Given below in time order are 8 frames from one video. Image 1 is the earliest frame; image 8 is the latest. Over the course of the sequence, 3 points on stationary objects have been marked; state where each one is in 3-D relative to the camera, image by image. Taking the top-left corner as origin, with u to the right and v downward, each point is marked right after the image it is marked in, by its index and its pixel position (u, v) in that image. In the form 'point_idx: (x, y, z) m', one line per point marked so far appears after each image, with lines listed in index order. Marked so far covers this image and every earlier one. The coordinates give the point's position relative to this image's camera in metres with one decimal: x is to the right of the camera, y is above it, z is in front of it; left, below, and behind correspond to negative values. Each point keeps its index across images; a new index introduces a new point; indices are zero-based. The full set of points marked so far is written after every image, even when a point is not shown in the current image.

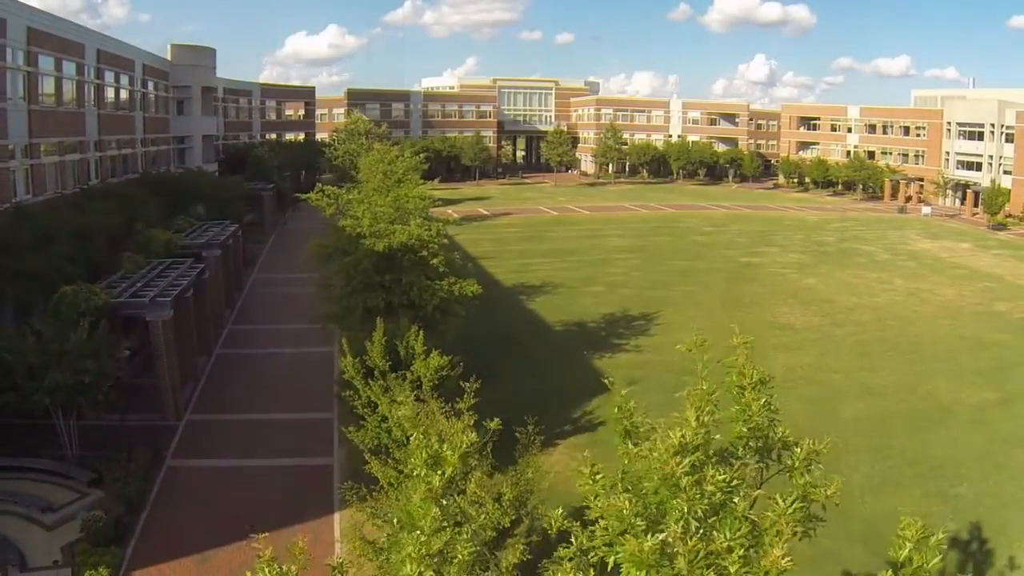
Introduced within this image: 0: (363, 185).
0: (-3.4, +2.4, +20.0) m
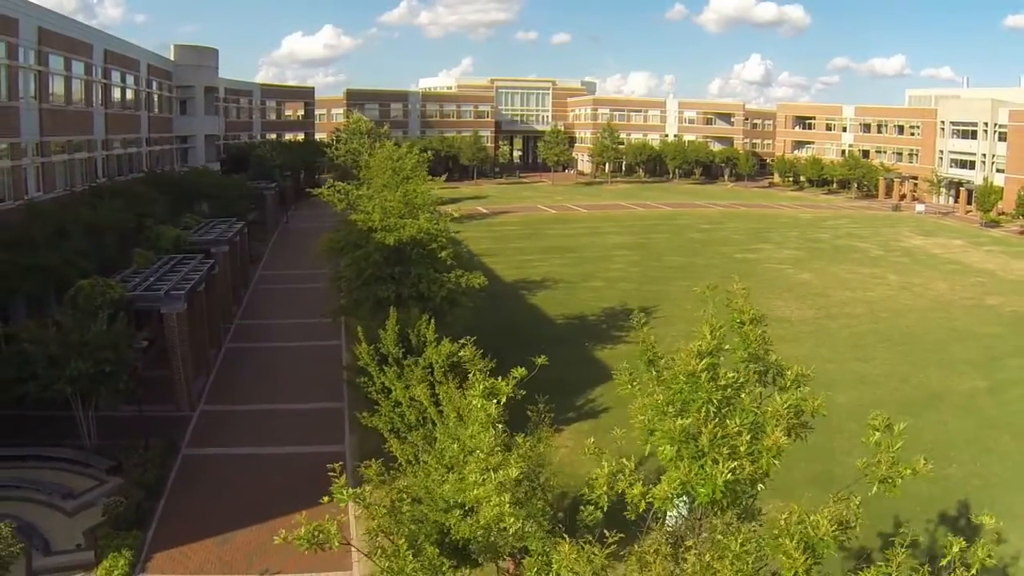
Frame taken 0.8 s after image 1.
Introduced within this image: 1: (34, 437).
0: (-3.3, +2.6, +20.6) m
1: (-10.5, -3.3, +18.7) m
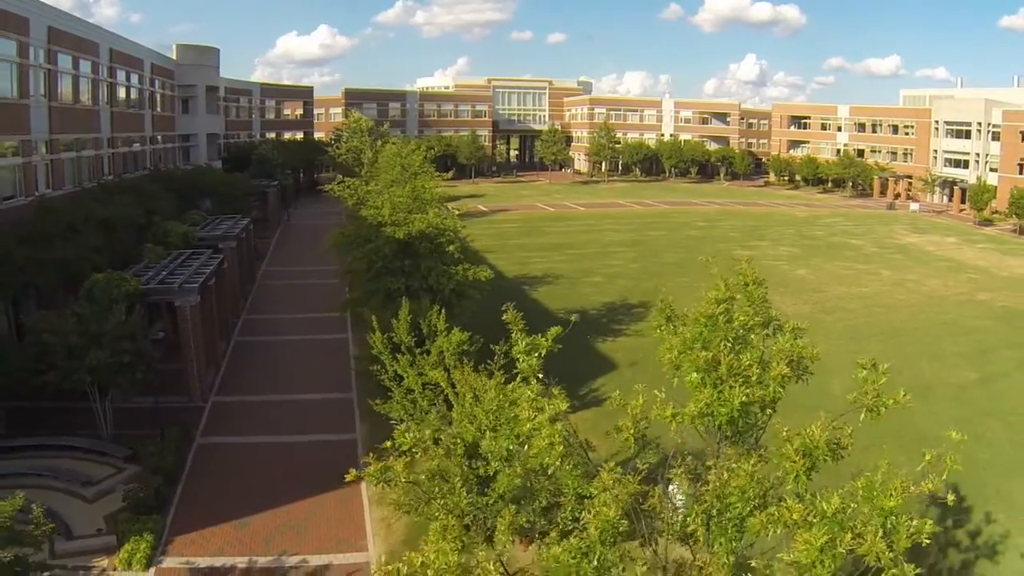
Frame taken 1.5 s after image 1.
0: (-3.2, +2.7, +21.1) m
1: (-10.4, -3.2, +19.2) m
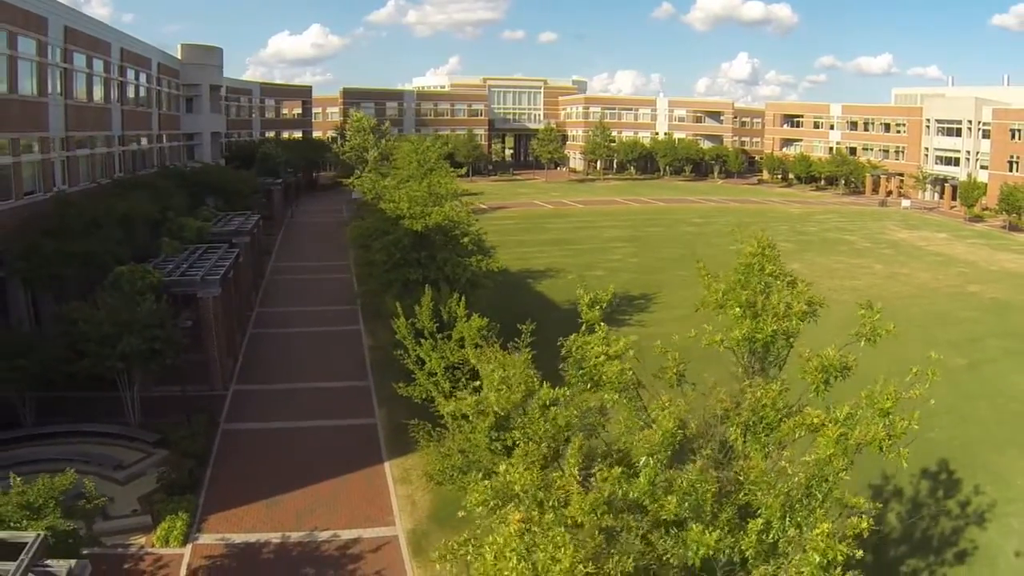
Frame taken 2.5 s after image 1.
0: (-3.0, +2.9, +21.9) m
1: (-10.2, -3.0, +20.0) m
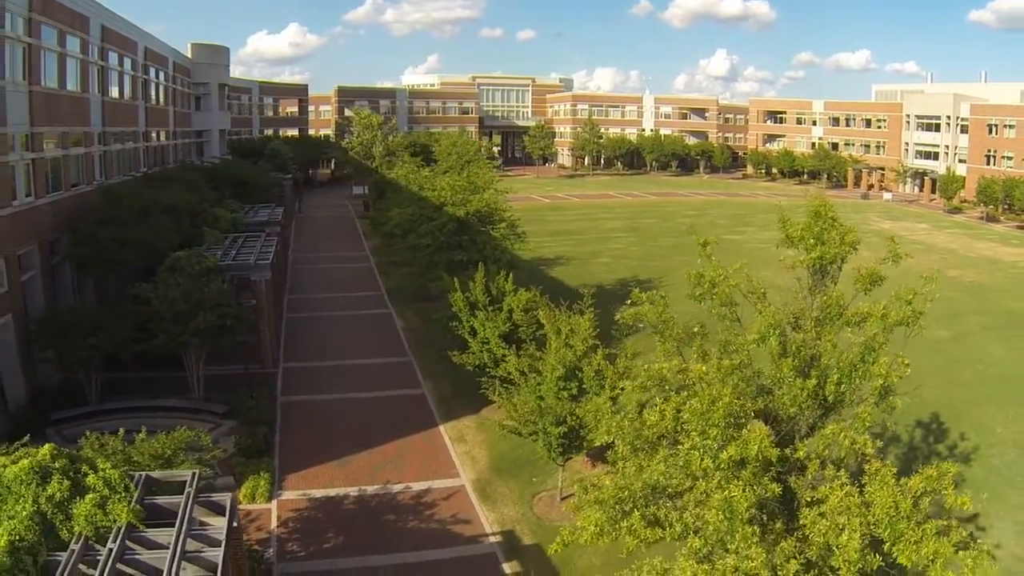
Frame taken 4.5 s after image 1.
0: (-2.3, +3.4, +23.8) m
1: (-9.4, -2.6, +21.7) m
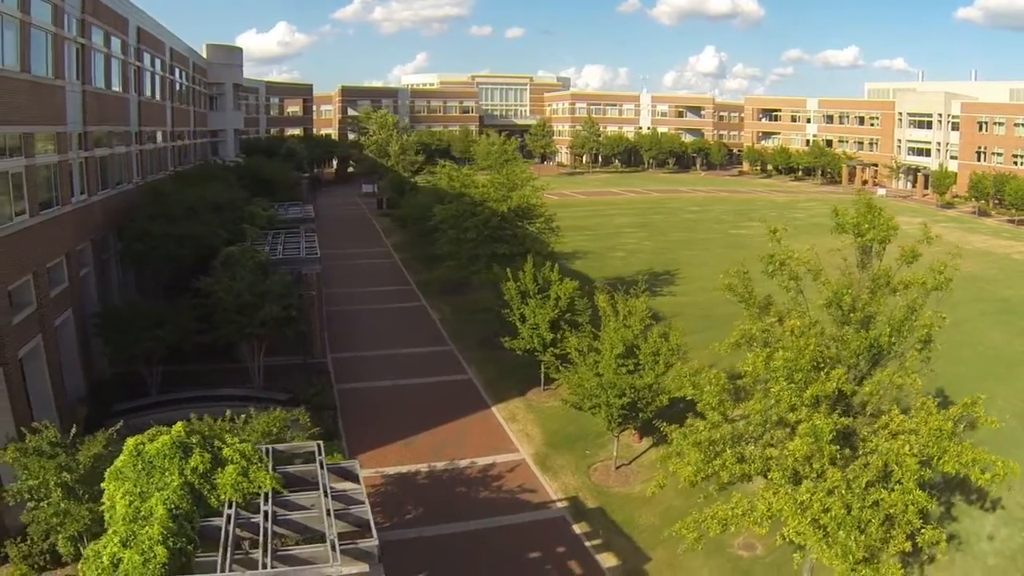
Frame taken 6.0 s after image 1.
0: (-1.3, +3.7, +25.2) m
1: (-8.4, -2.4, +23.0) m
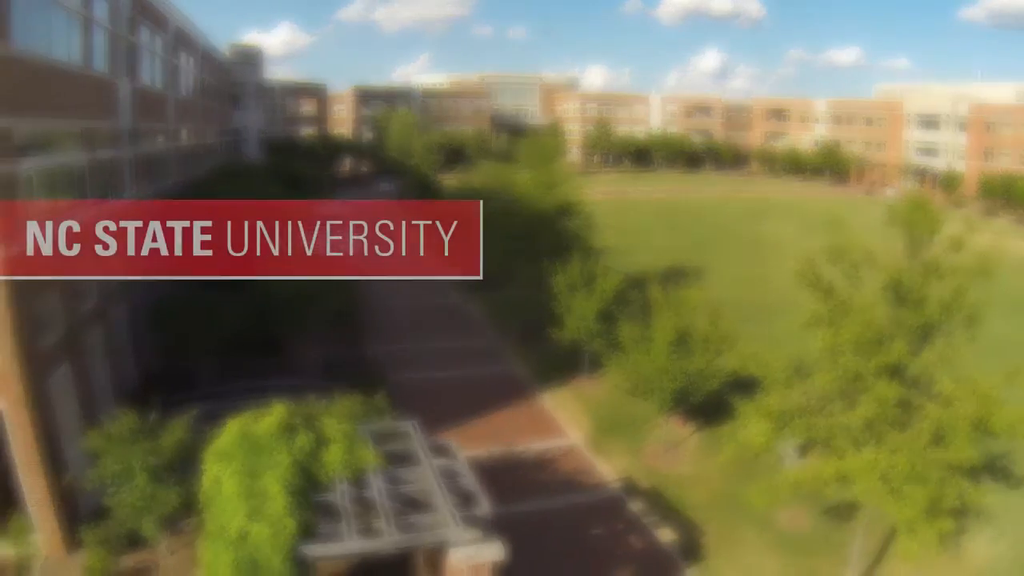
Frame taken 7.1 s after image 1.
0: (-0.2, +3.8, +26.0) m
1: (-7.3, -2.2, +23.9) m
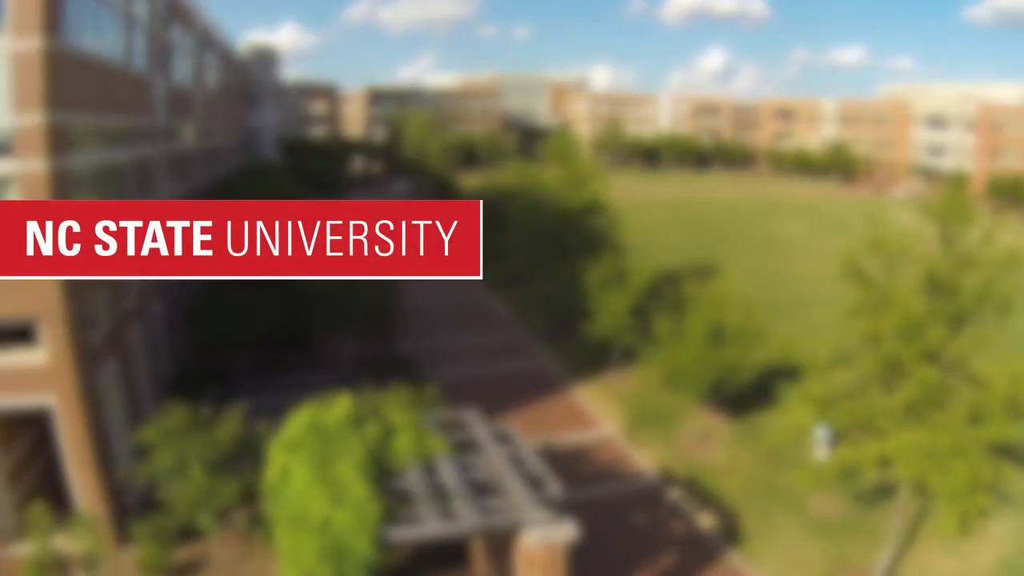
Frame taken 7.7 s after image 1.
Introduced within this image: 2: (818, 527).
0: (+0.6, +3.9, +26.5) m
1: (-6.5, -2.1, +24.4) m
2: (+5.2, -4.0, +14.3) m
